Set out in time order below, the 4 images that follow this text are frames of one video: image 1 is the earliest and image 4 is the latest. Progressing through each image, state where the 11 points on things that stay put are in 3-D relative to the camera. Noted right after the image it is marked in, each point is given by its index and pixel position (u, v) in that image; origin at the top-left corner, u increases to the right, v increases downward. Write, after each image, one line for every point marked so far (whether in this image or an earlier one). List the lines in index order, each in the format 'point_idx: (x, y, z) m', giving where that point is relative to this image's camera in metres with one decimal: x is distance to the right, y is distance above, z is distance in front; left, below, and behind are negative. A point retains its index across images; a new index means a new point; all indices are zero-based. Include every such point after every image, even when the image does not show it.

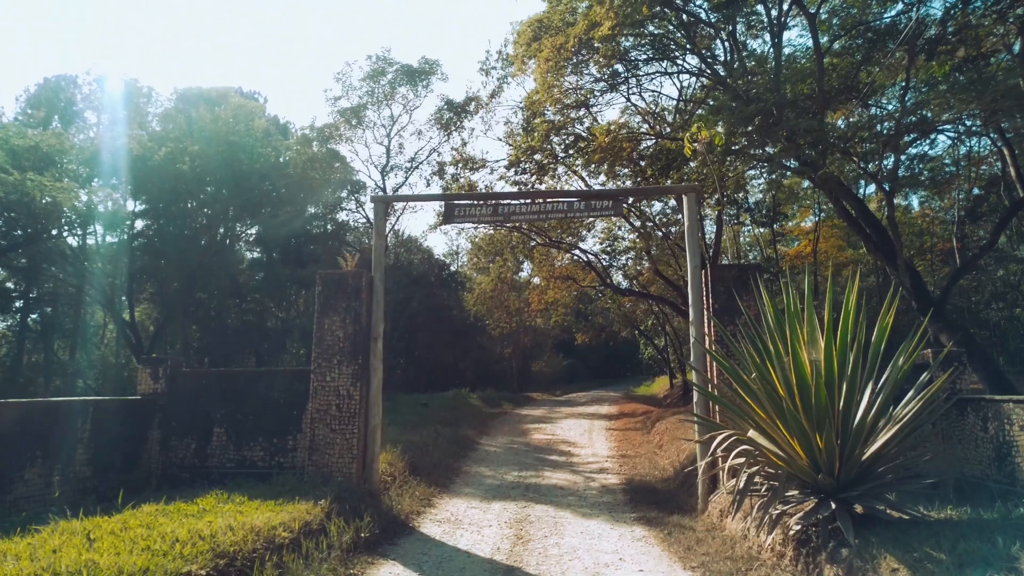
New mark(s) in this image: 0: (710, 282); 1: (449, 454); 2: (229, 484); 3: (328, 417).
0: (+2.3, +0.1, +9.2) m
1: (-1.2, -3.1, +14.6) m
2: (-3.2, -2.2, +8.9) m
3: (-2.1, -1.5, +9.2) m
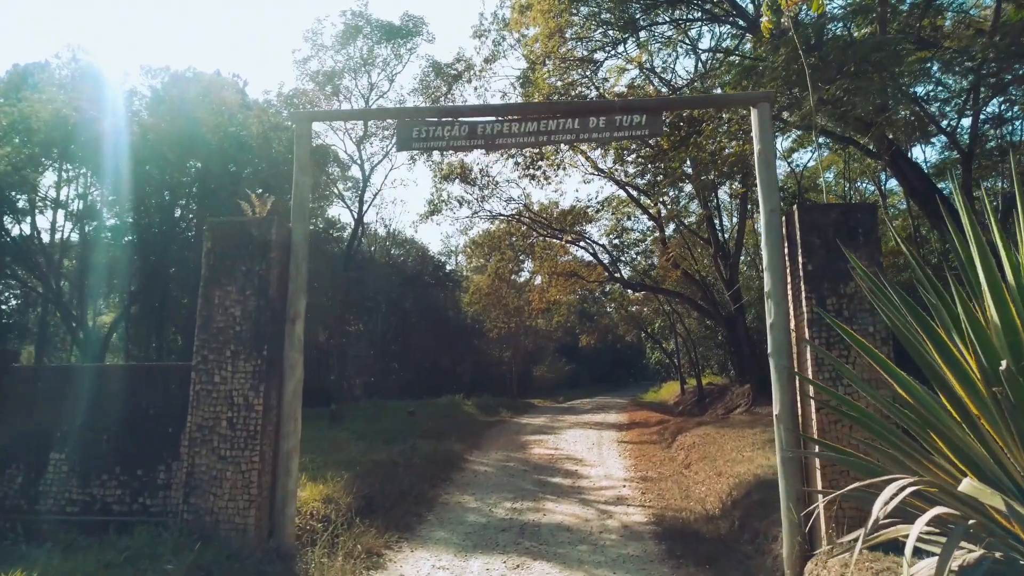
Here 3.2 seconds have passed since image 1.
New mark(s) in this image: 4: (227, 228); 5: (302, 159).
0: (+2.1, +0.4, +6.0) m
1: (-1.3, -2.7, +11.5) m
2: (-3.3, -1.8, +5.7) m
3: (-2.3, -1.1, +6.1) m
4: (-2.3, +0.5, +6.4) m
5: (-1.8, +1.1, +6.8) m
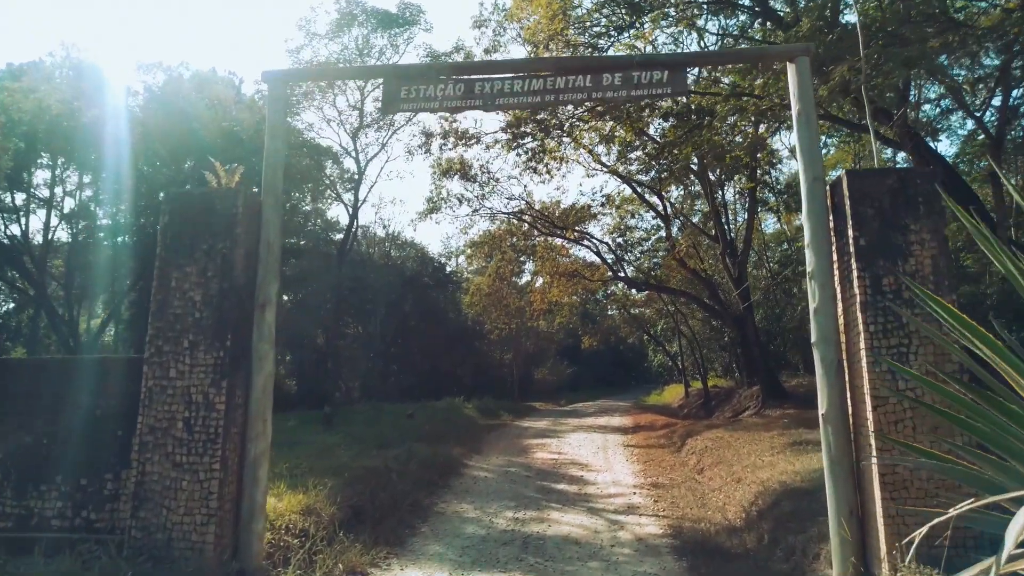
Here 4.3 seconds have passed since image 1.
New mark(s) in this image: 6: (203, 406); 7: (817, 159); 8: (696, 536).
0: (+2.1, +0.5, +5.2) m
1: (-1.2, -2.6, +10.6) m
2: (-3.3, -1.7, +4.8) m
3: (-2.2, -1.0, +5.2) m
4: (-2.2, +0.6, +5.5) m
5: (-1.8, +1.3, +6.0) m
6: (-2.0, -0.8, +5.2) m
7: (+2.1, +0.9, +5.5) m
8: (+1.8, -2.4, +7.7) m
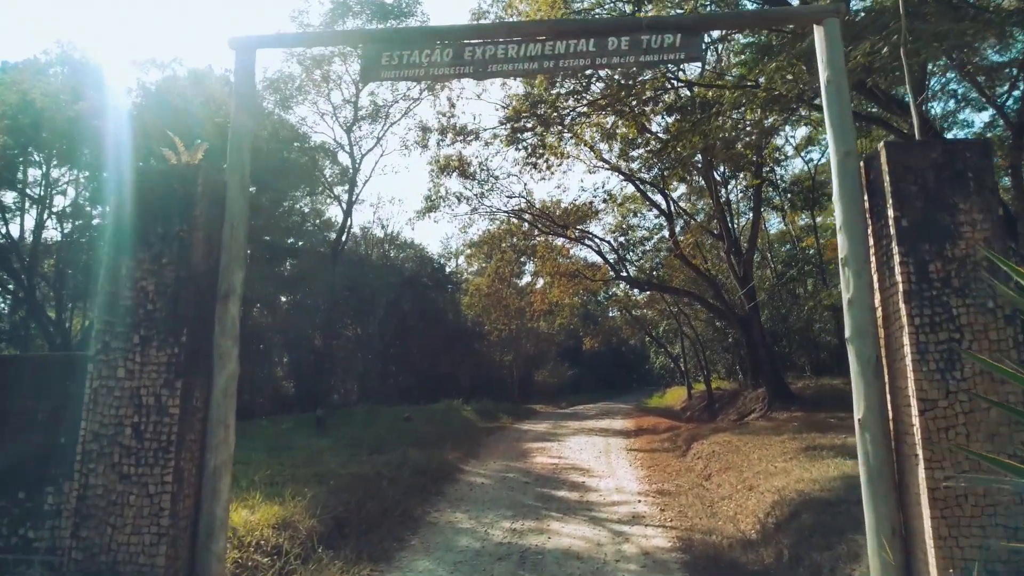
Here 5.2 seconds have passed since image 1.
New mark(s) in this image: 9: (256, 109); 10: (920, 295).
0: (+2.1, +0.6, +4.5) m
1: (-1.3, -2.6, +10.0) m
2: (-3.3, -1.6, +4.2) m
3: (-2.3, -0.9, +4.6) m
4: (-2.3, +0.7, +4.9) m
5: (-1.8, +1.3, +5.4) m
6: (-2.1, -0.7, +4.6) m
7: (+2.1, +1.0, +4.9) m
8: (+1.7, -2.3, +7.1) m
9: (-1.7, +1.2, +5.4) m
10: (+2.2, 0.0, +4.3) m
